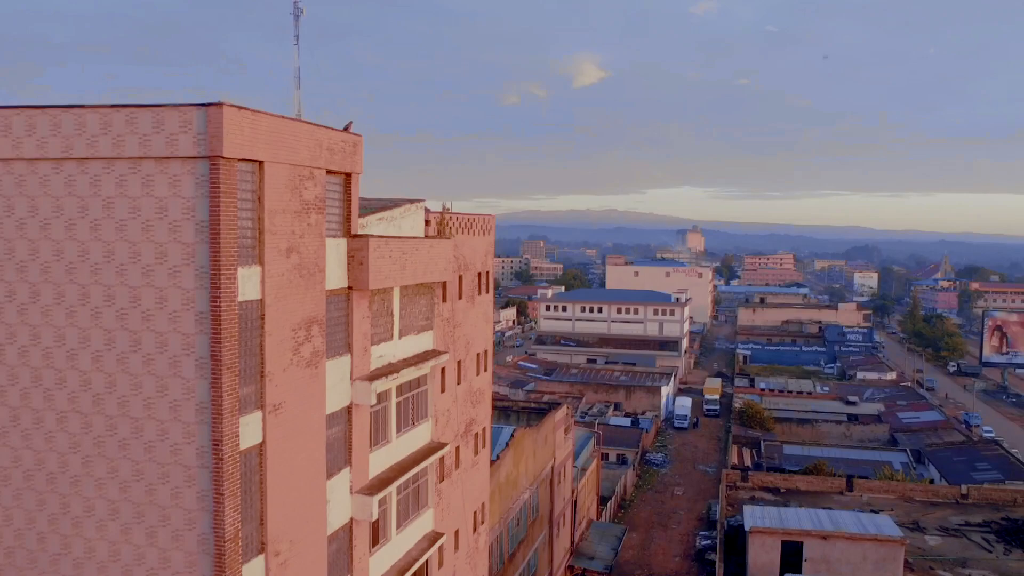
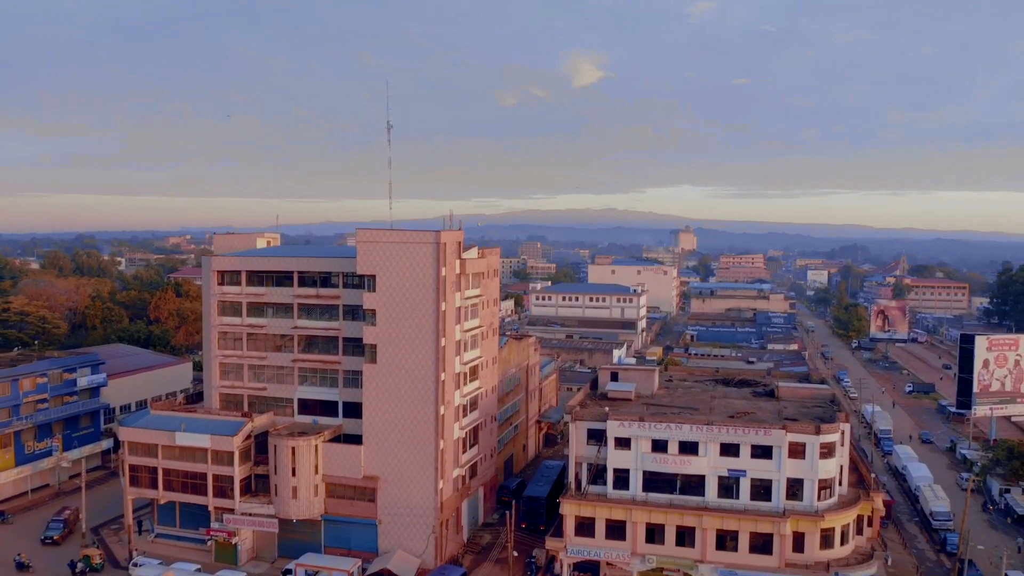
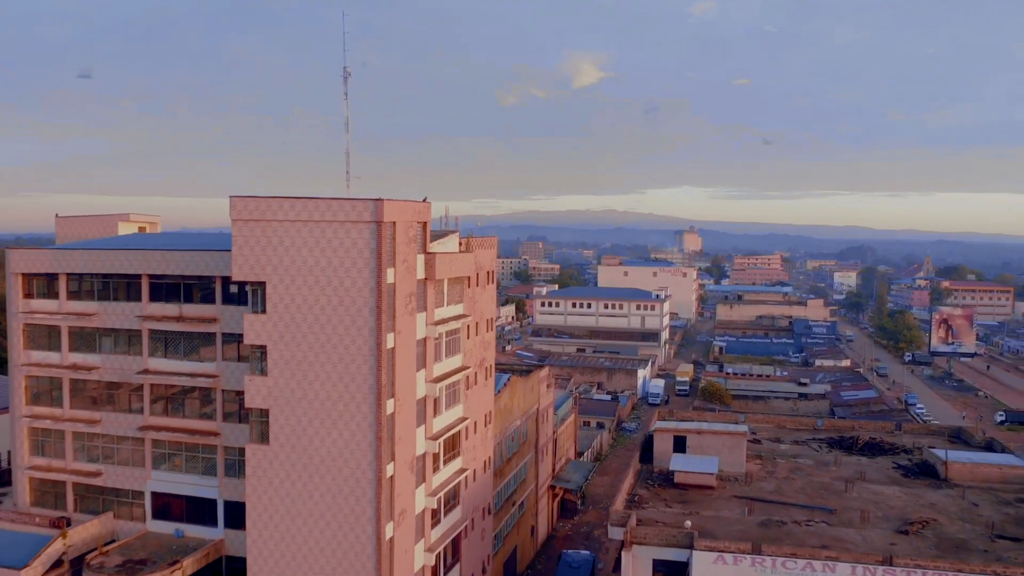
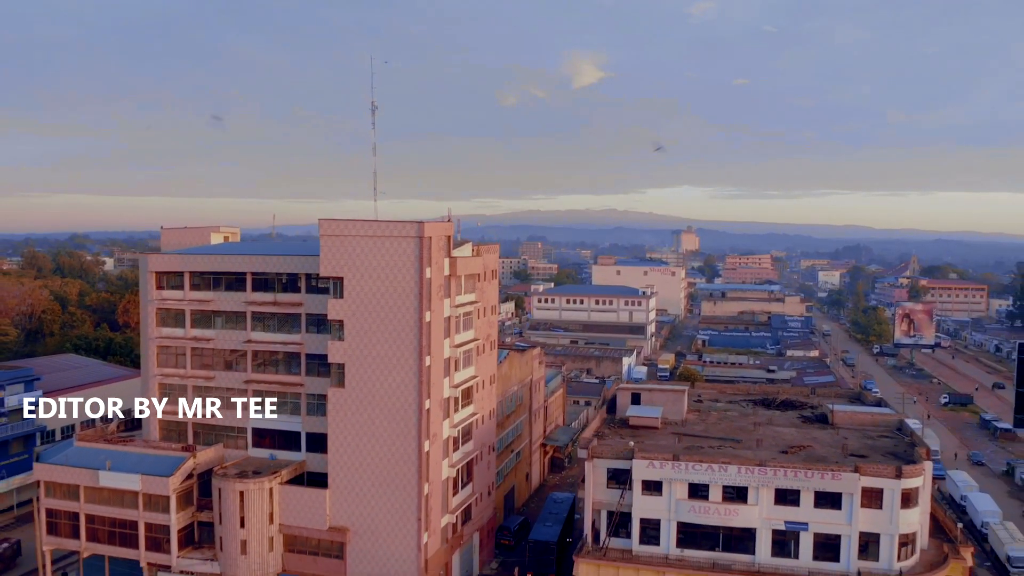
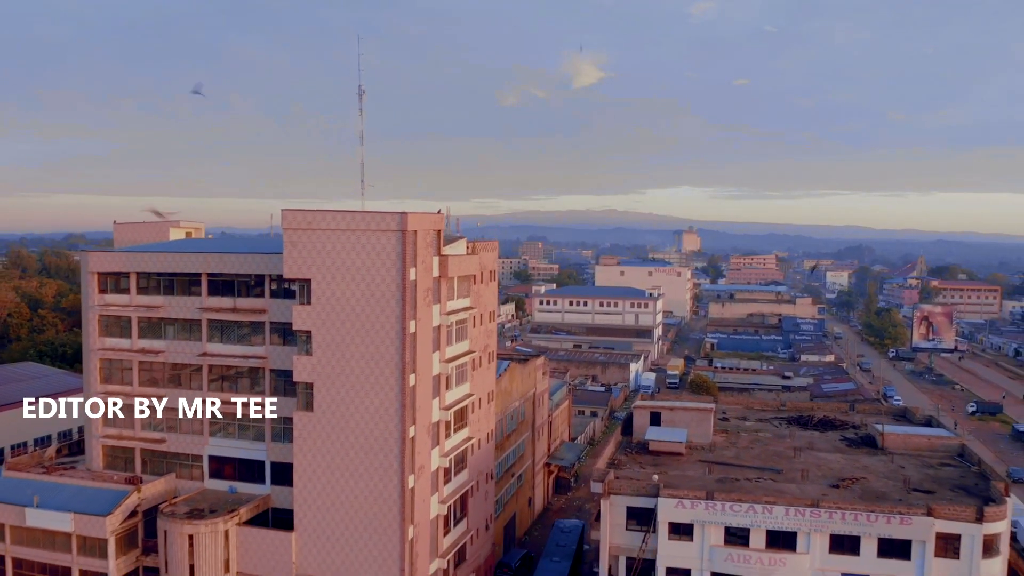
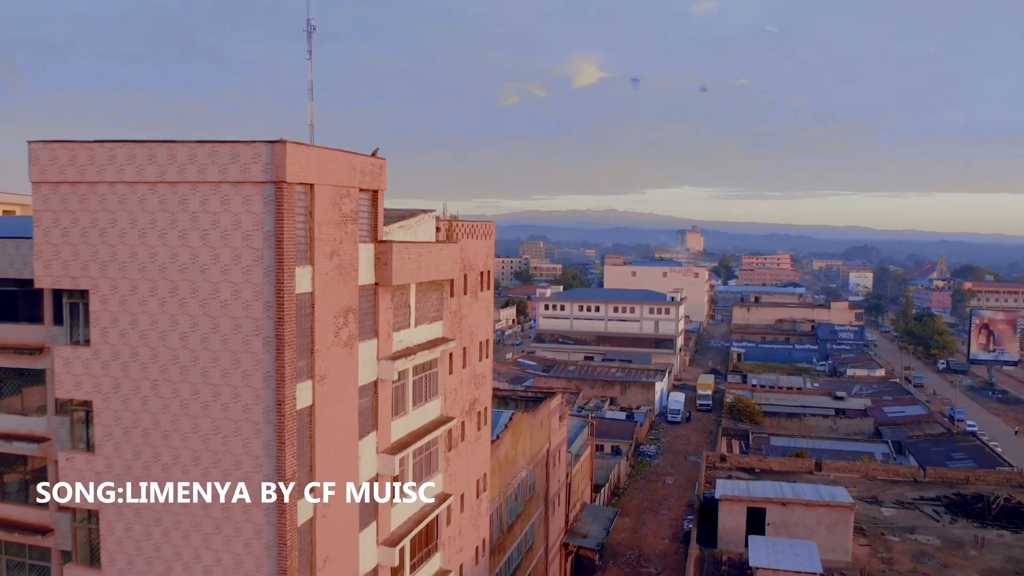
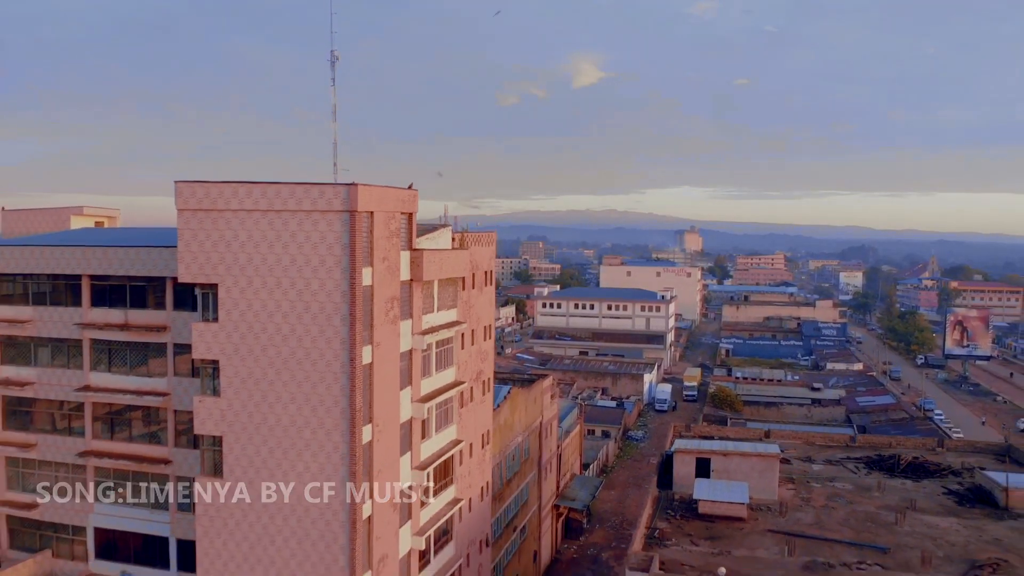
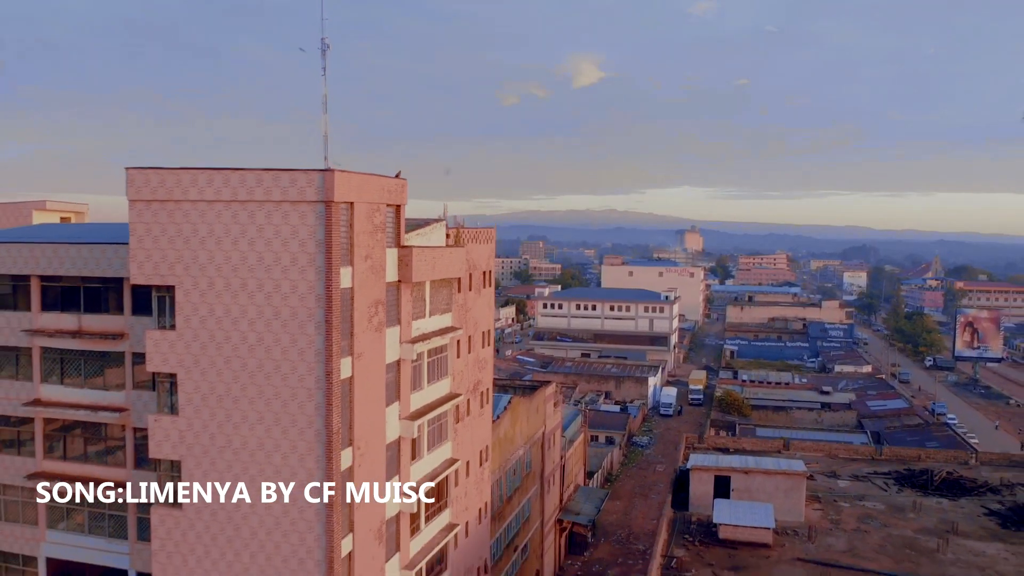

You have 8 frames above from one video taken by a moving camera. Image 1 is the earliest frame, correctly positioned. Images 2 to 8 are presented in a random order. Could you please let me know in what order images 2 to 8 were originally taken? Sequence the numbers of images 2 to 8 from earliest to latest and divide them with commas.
6, 8, 7, 3, 5, 4, 2
